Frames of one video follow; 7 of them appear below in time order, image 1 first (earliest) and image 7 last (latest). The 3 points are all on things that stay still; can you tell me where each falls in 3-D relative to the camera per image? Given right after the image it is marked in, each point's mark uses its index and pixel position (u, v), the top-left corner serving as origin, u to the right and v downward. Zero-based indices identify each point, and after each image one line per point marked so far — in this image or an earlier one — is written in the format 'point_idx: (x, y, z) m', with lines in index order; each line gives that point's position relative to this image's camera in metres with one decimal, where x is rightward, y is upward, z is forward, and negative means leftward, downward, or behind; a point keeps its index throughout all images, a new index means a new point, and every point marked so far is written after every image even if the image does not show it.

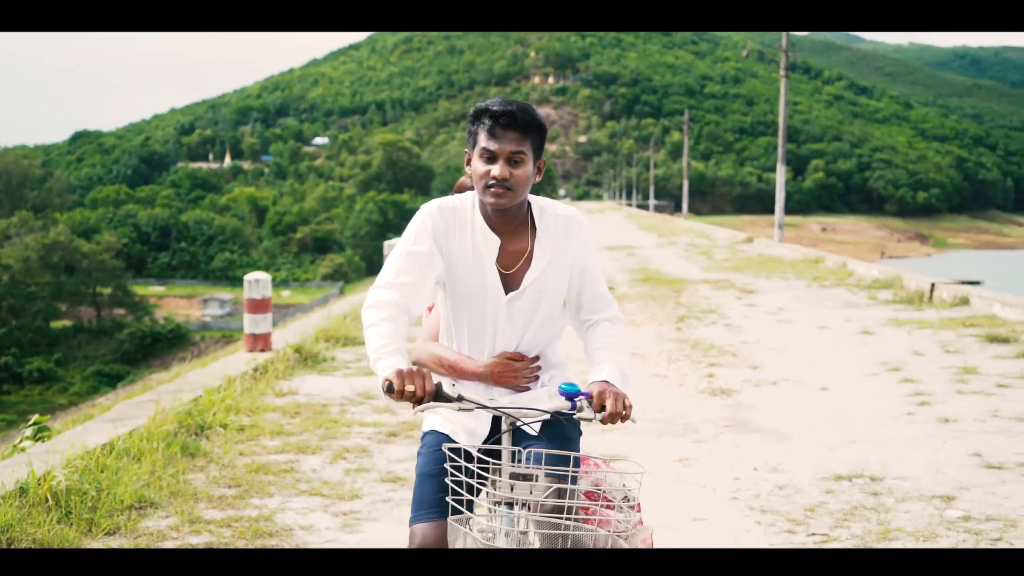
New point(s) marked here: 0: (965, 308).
0: (+5.4, -0.2, +15.0) m
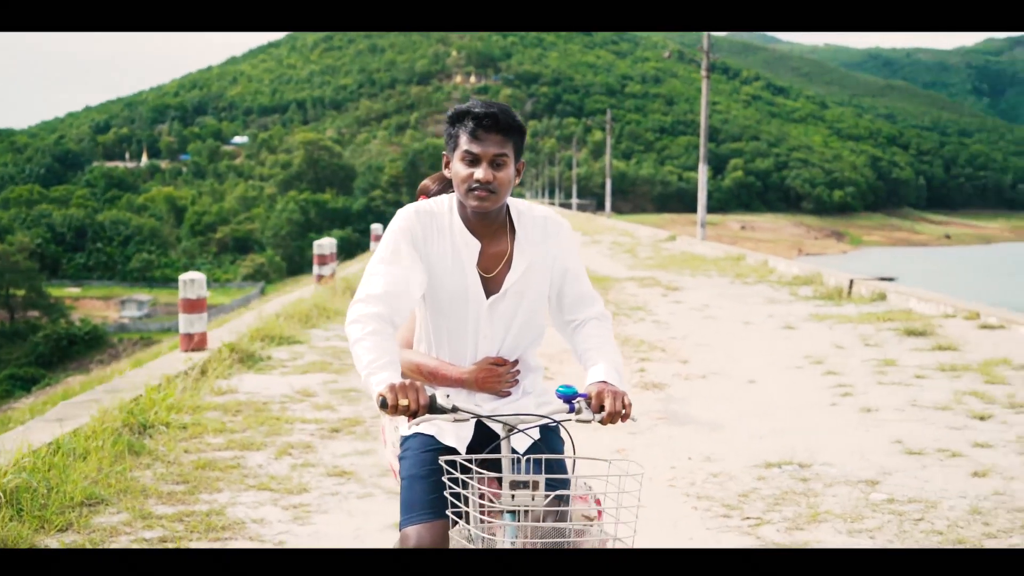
0: (+4.6, -0.2, +15.5) m
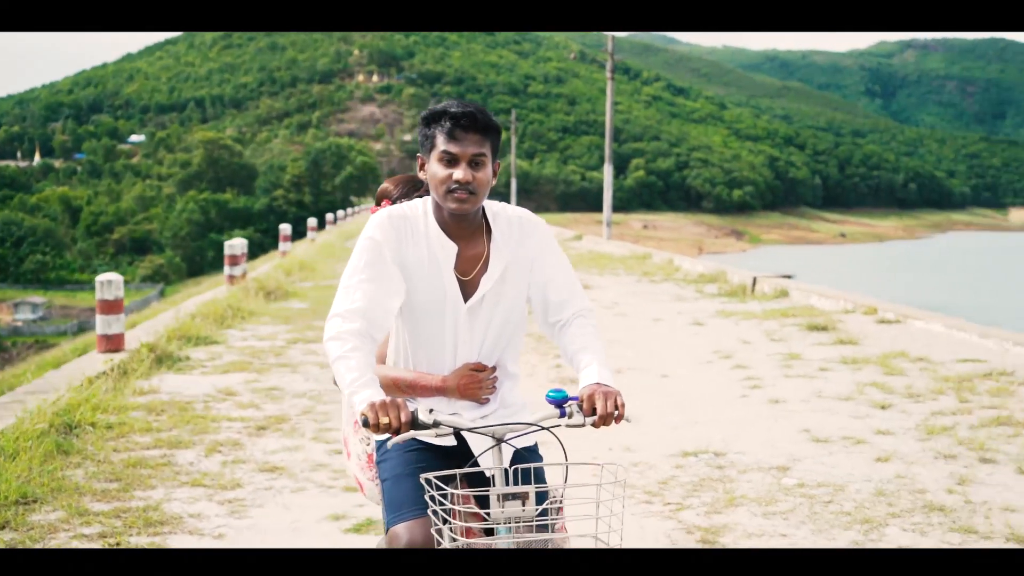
0: (+3.5, -0.1, +16.0) m
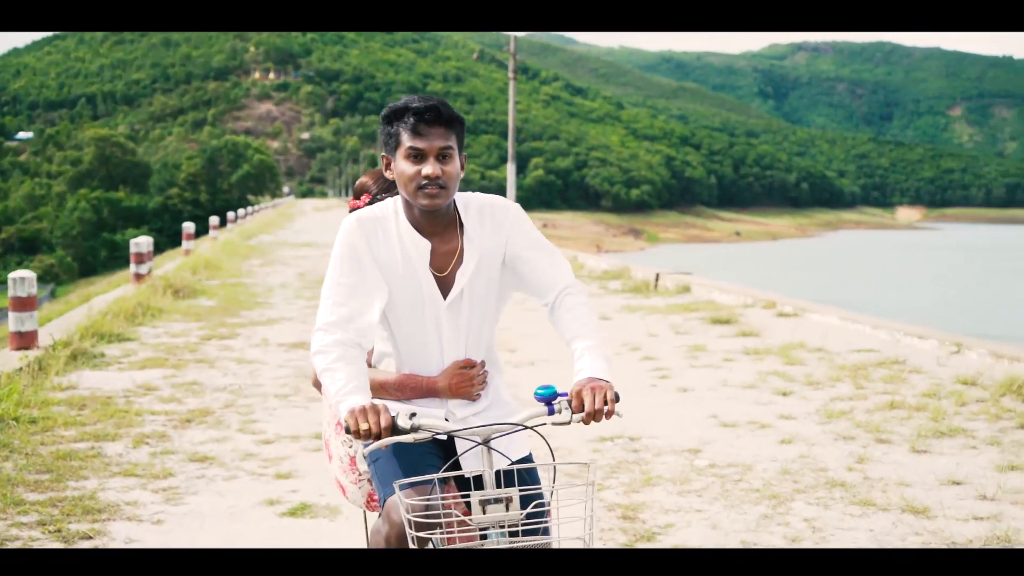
0: (+2.3, -0.1, +16.5) m
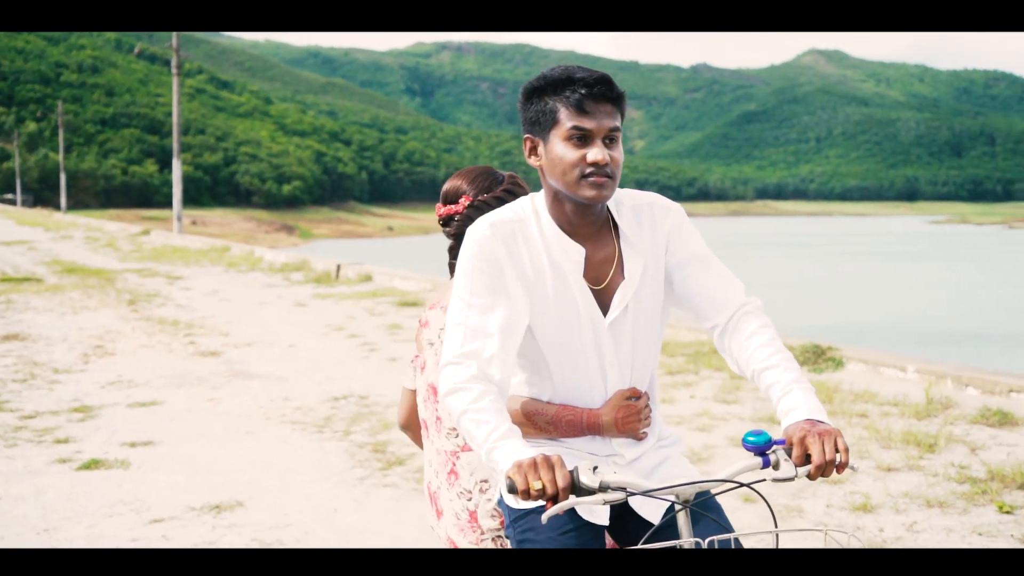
0: (-2.0, +0.1, +17.8) m
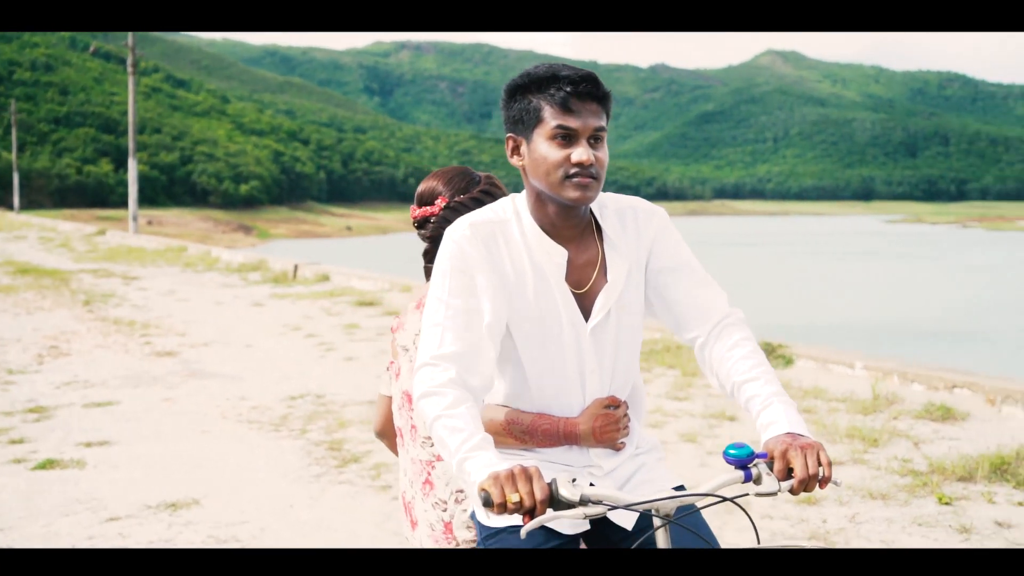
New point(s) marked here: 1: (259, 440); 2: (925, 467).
0: (-2.6, +0.1, +17.8) m
1: (-1.4, -0.8, +6.9) m
2: (+1.9, -0.8, +5.8) m
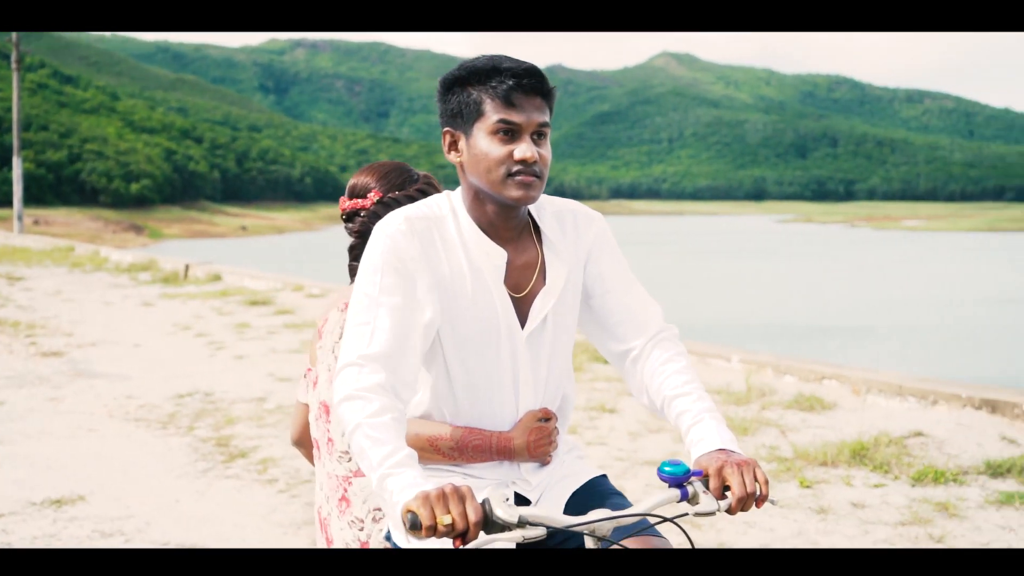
0: (-4.1, +0.1, +17.7) m
1: (-2.0, -0.8, +6.9) m
2: (+1.4, -0.8, +6.1) m
